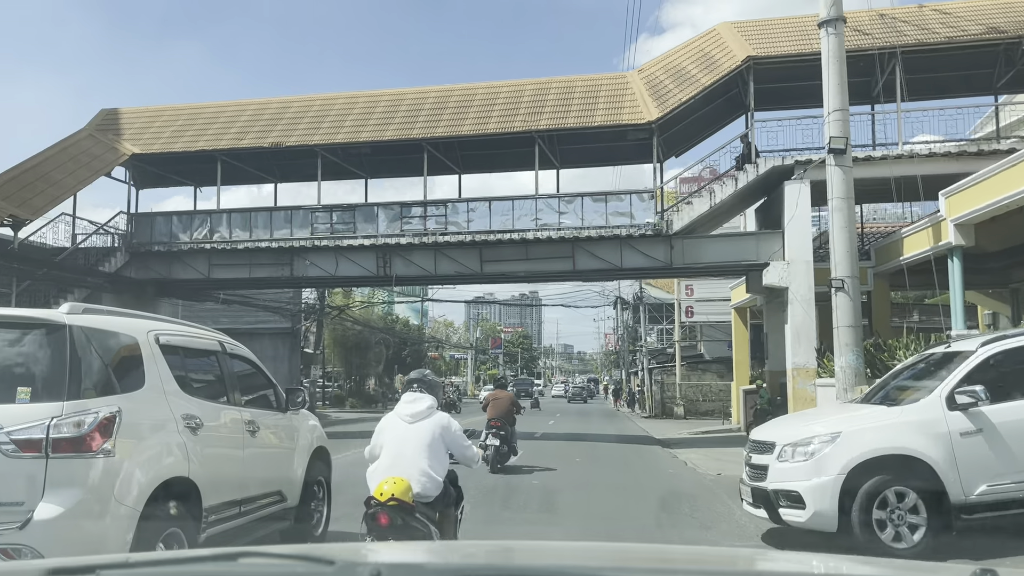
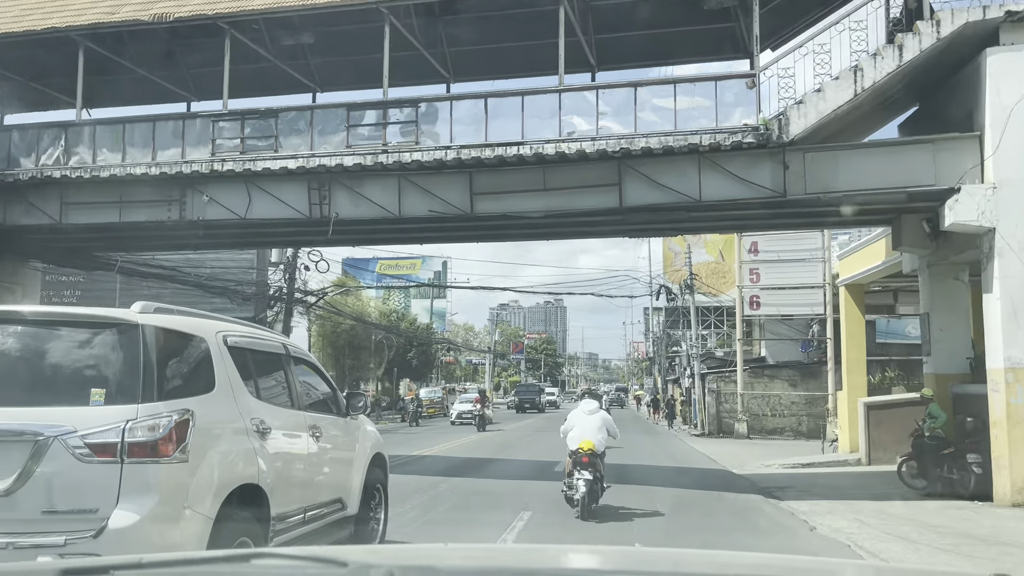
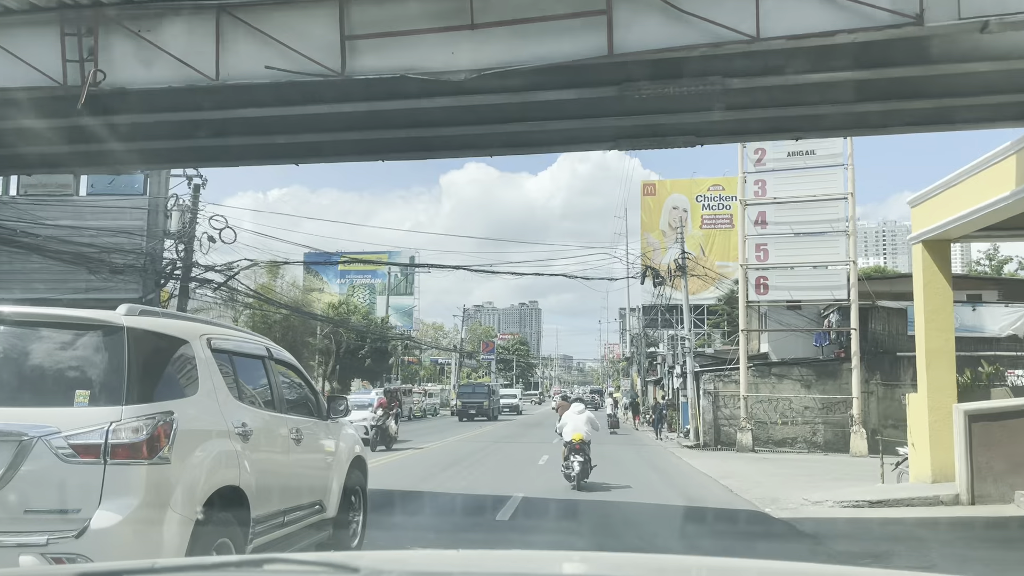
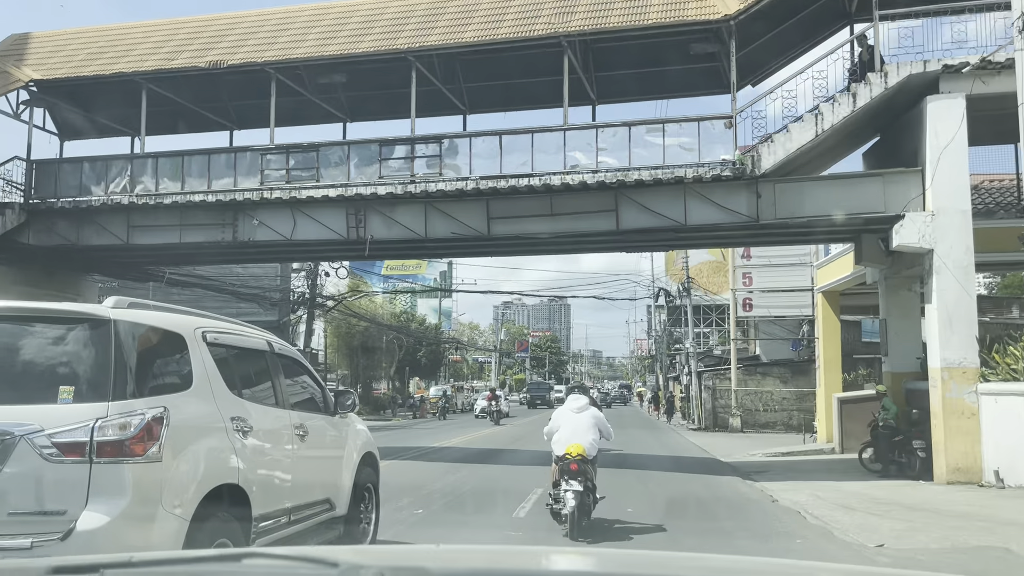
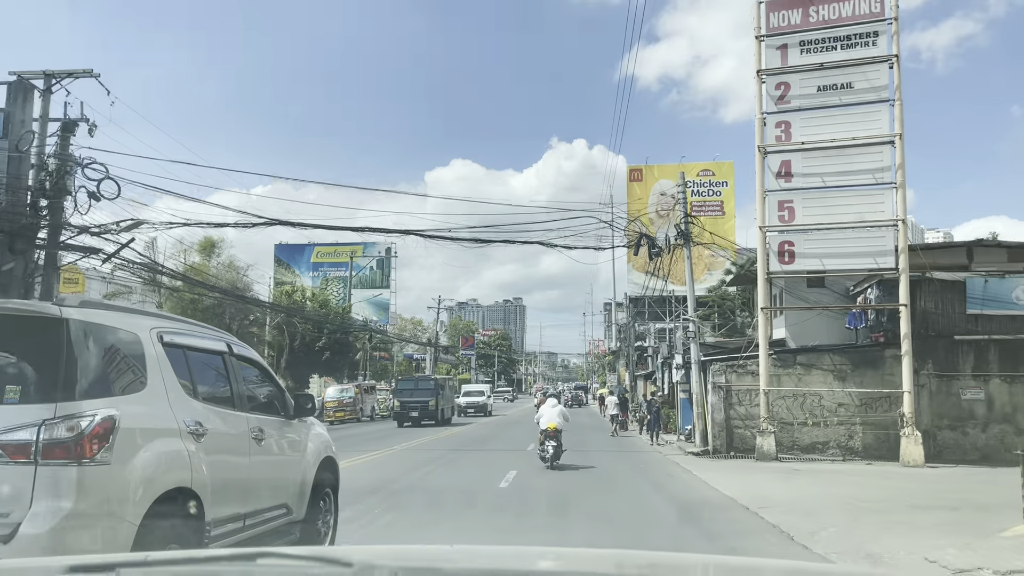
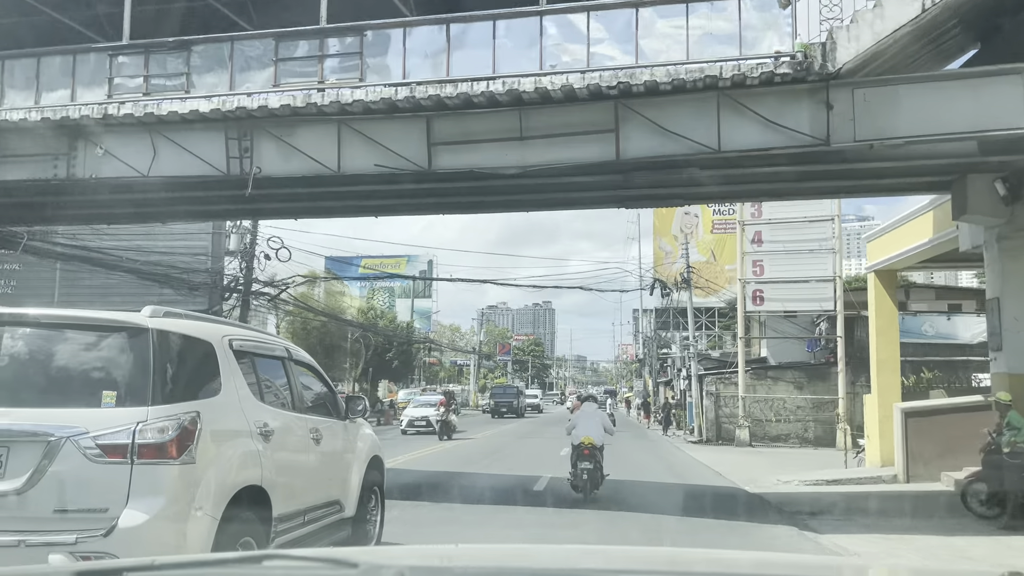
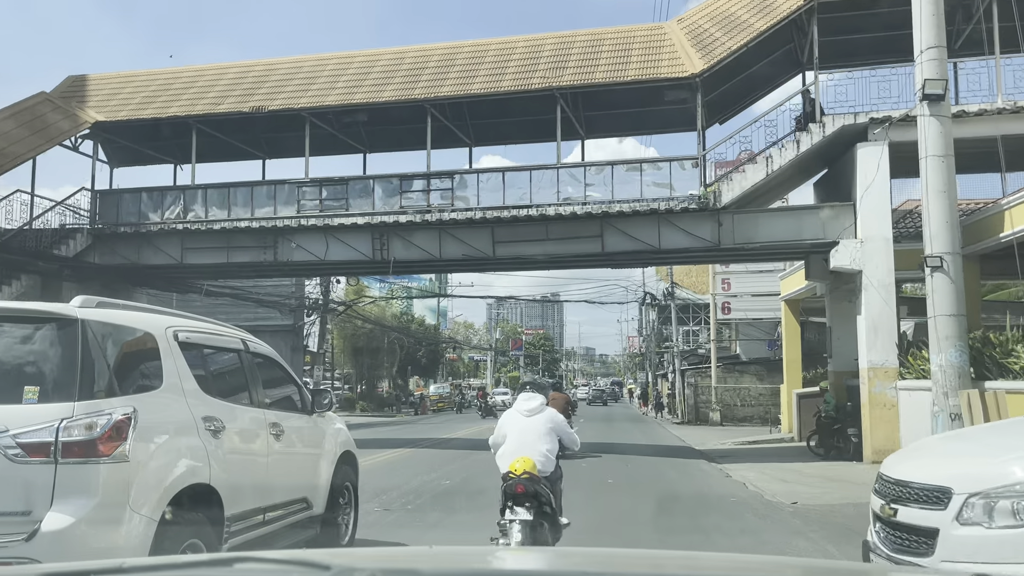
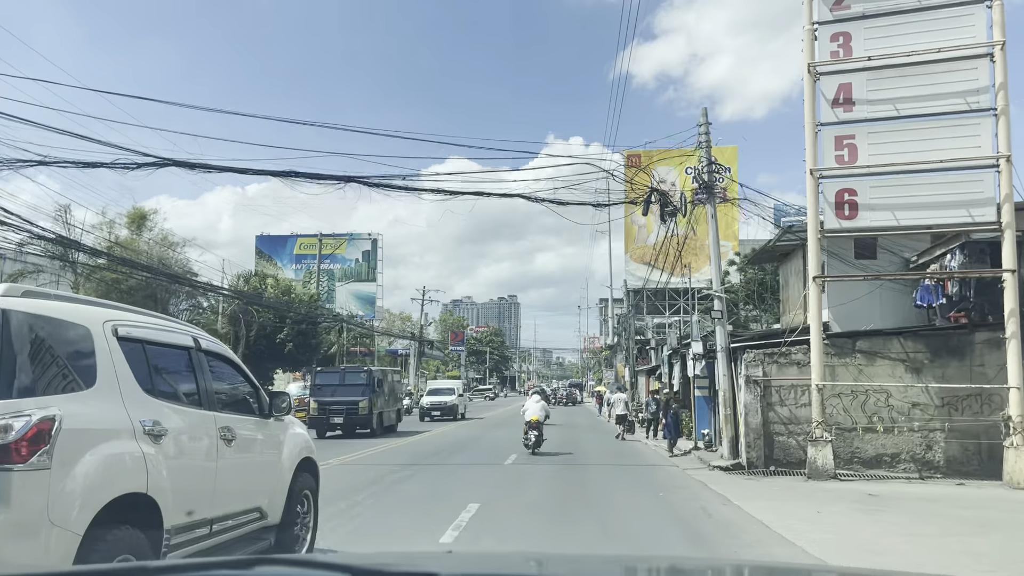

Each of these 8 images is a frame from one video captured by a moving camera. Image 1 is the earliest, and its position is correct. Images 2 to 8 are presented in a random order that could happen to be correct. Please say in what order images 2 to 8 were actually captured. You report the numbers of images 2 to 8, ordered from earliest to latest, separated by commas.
7, 4, 2, 6, 3, 5, 8
